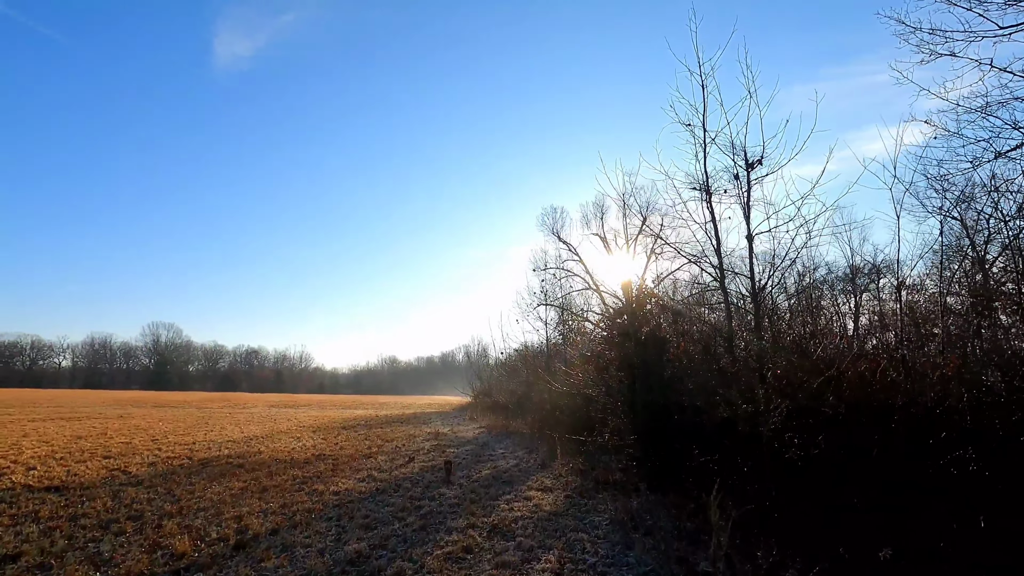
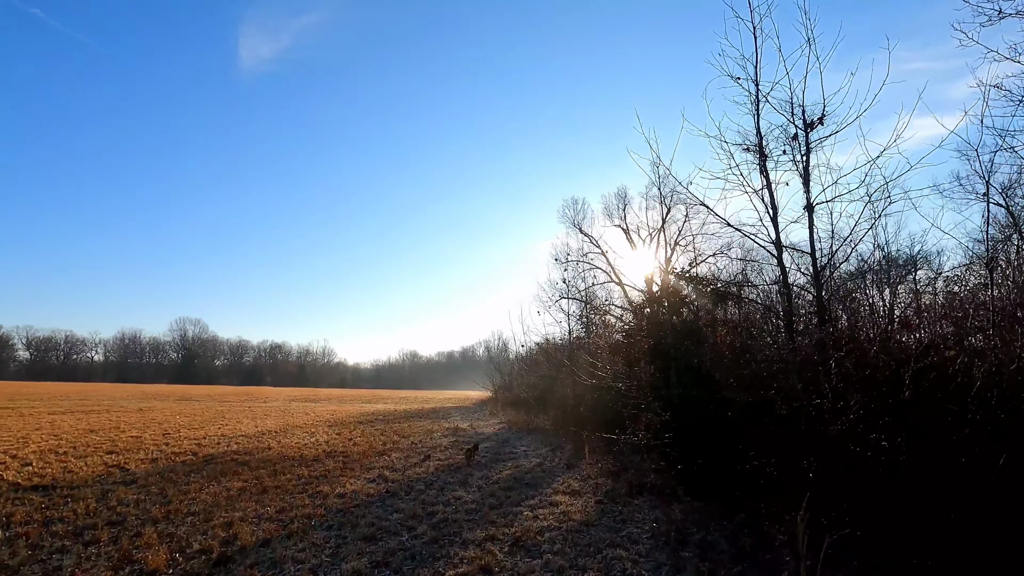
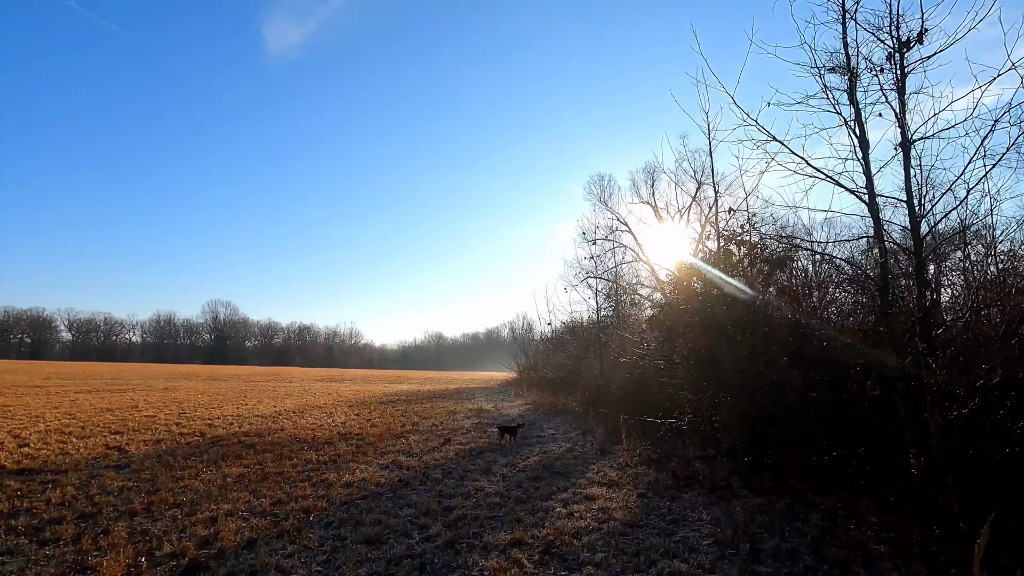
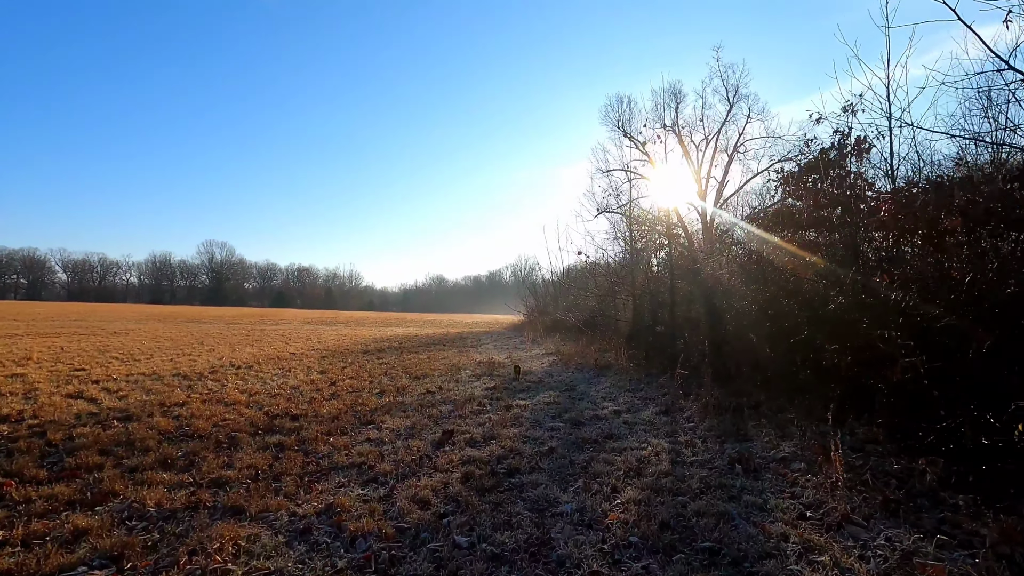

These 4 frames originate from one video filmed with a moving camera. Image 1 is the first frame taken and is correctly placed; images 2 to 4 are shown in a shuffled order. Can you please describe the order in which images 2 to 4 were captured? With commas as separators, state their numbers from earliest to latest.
2, 3, 4
